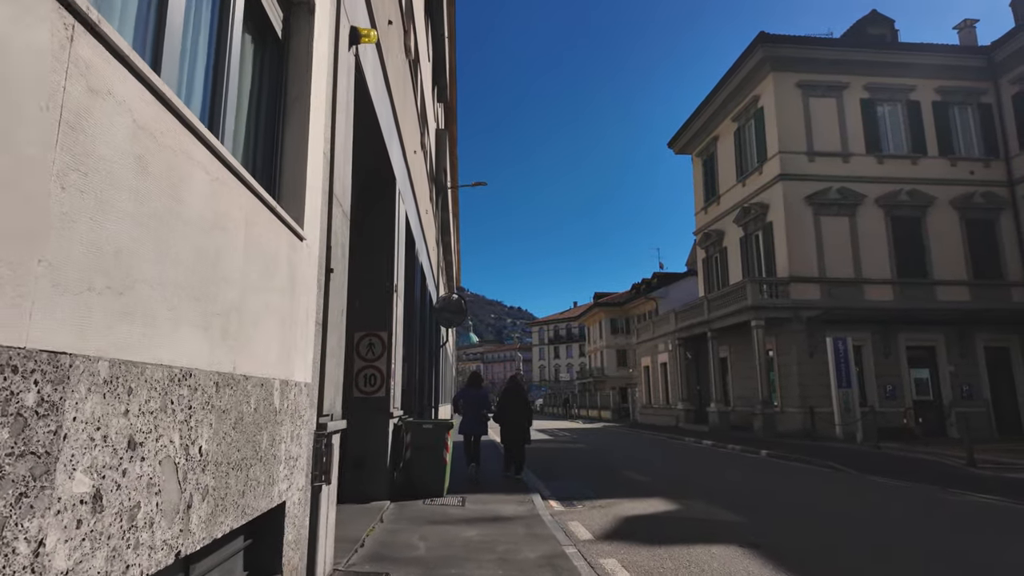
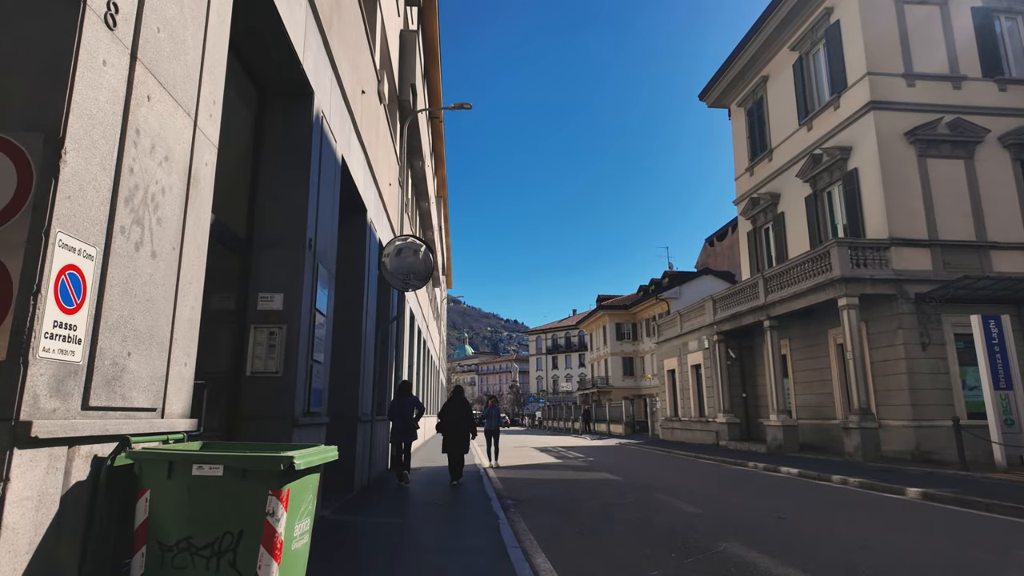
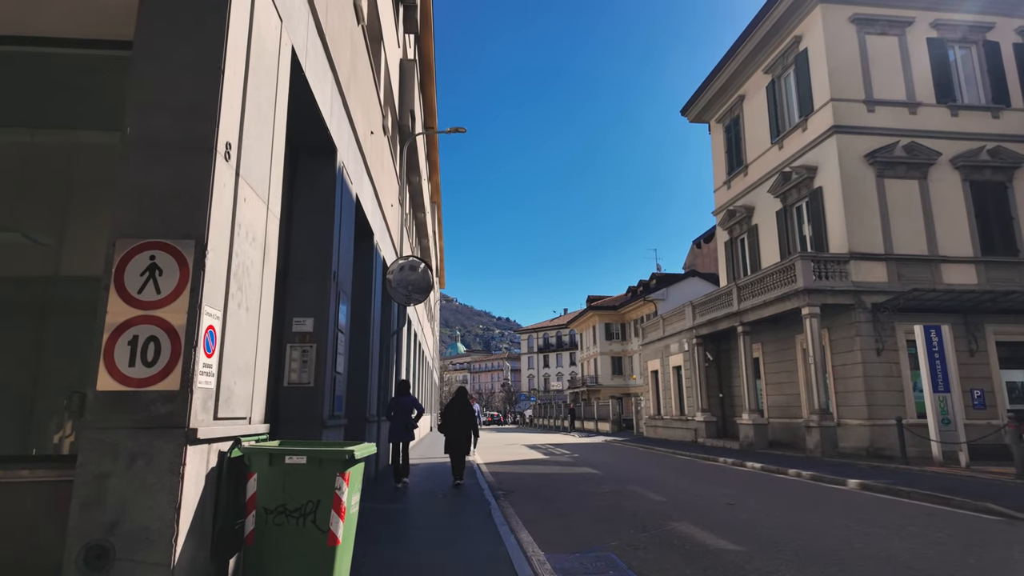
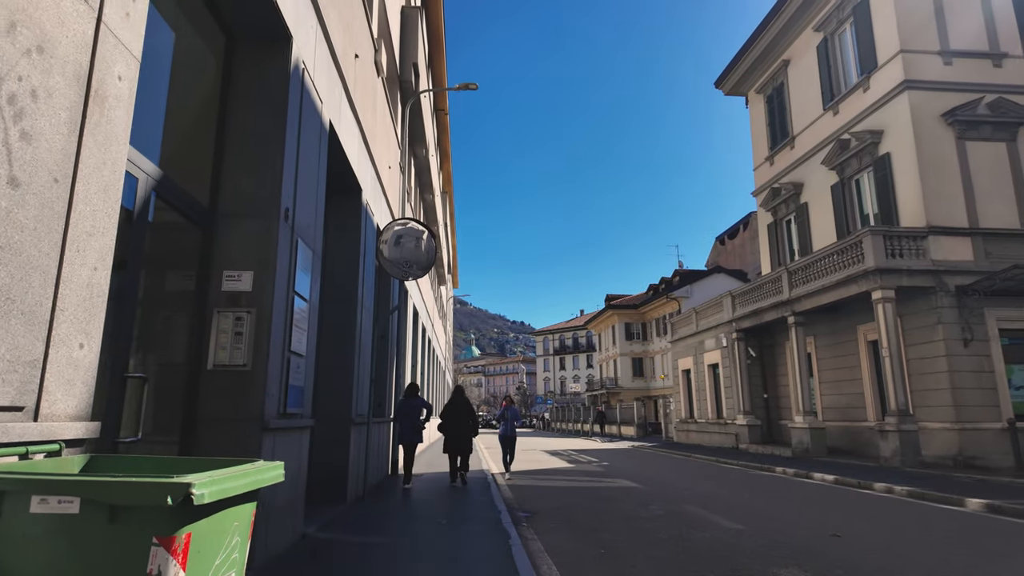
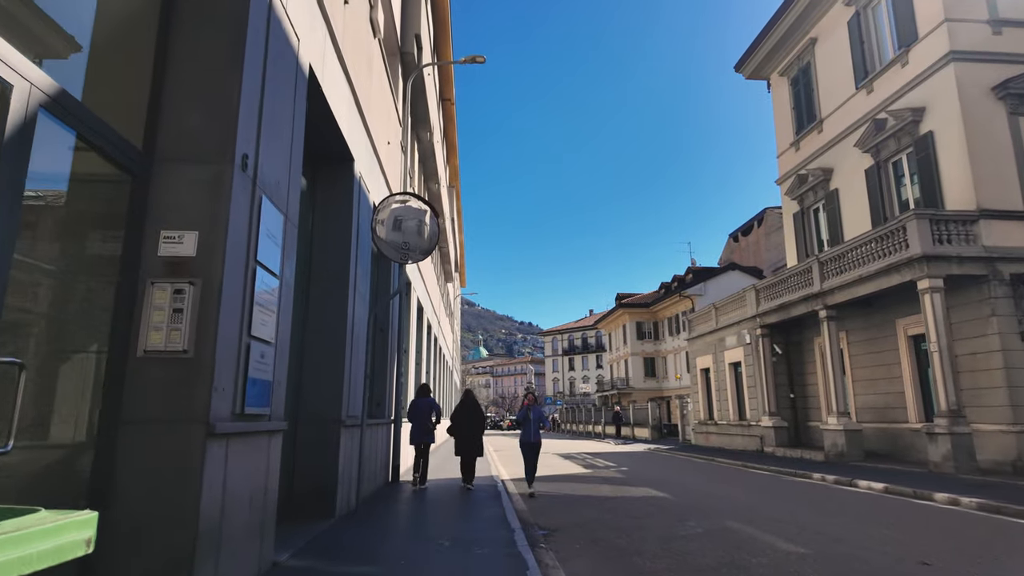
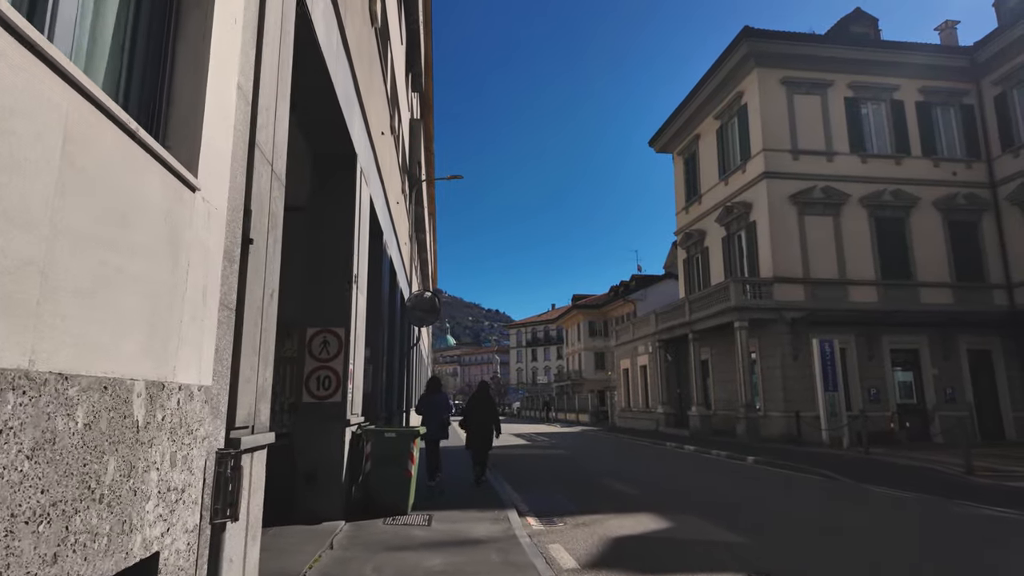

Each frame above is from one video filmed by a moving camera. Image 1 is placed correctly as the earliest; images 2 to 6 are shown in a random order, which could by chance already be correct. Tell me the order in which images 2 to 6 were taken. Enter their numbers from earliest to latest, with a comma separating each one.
6, 3, 2, 4, 5
